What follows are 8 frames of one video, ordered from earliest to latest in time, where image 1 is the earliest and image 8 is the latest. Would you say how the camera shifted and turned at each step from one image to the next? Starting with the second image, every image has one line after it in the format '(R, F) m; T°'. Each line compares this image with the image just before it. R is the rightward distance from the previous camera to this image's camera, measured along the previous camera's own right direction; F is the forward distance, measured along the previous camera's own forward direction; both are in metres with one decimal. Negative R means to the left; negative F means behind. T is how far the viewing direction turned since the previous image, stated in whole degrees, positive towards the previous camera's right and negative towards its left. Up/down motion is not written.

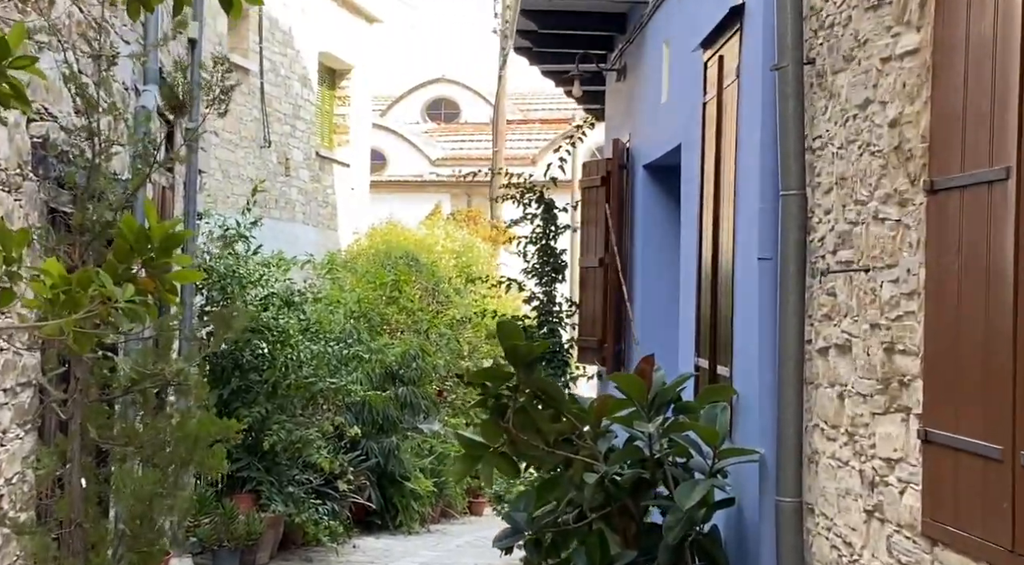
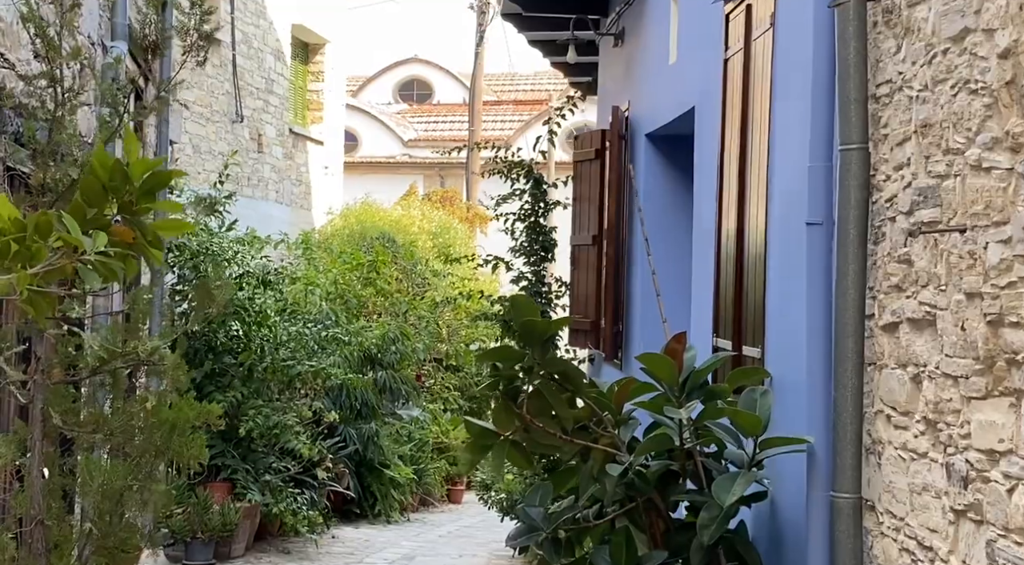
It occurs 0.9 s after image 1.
(-0.1, +0.5) m; +1°
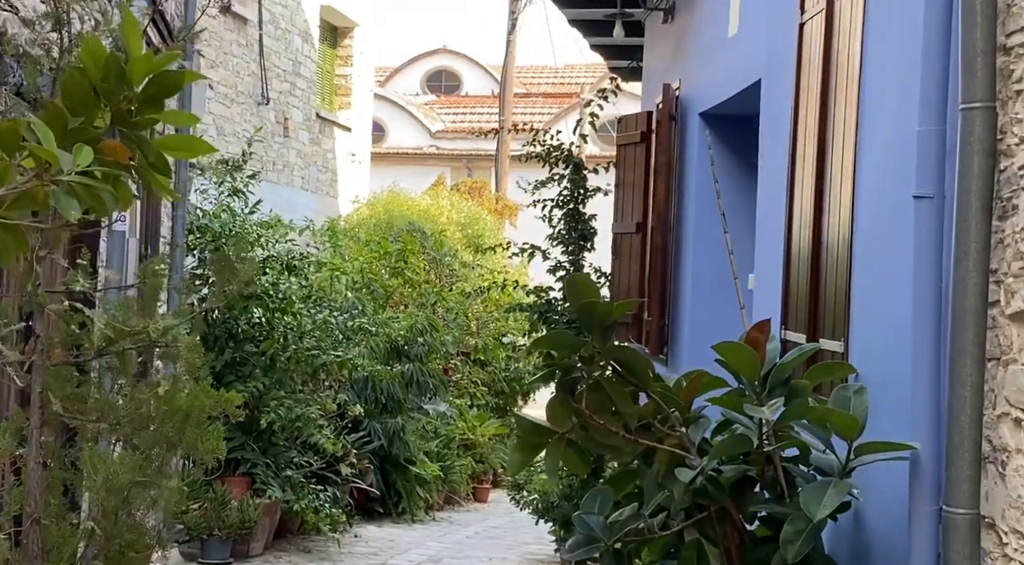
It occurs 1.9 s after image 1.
(-0.1, +0.5) m; -1°
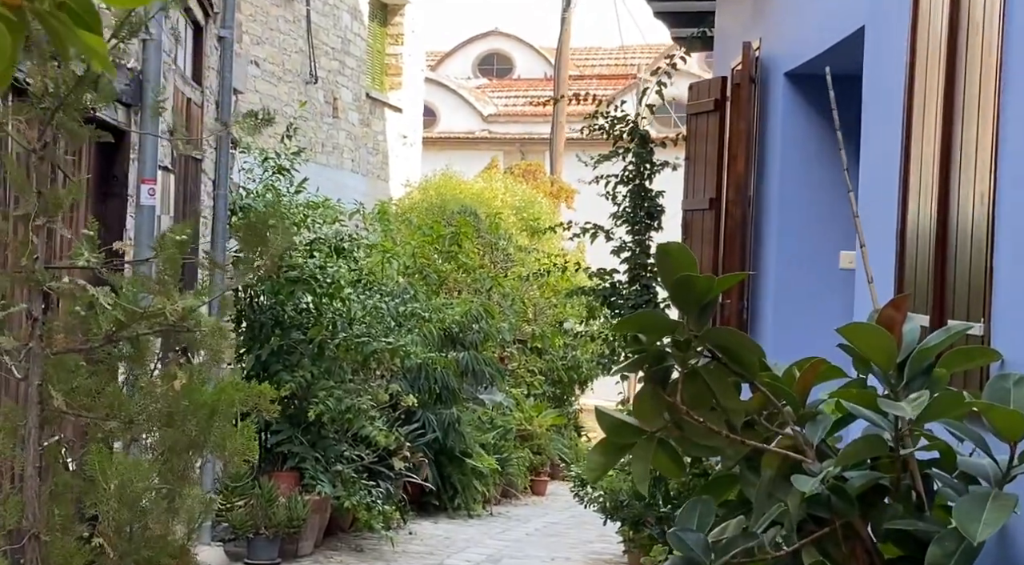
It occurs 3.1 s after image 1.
(-0.1, +0.6) m; -2°
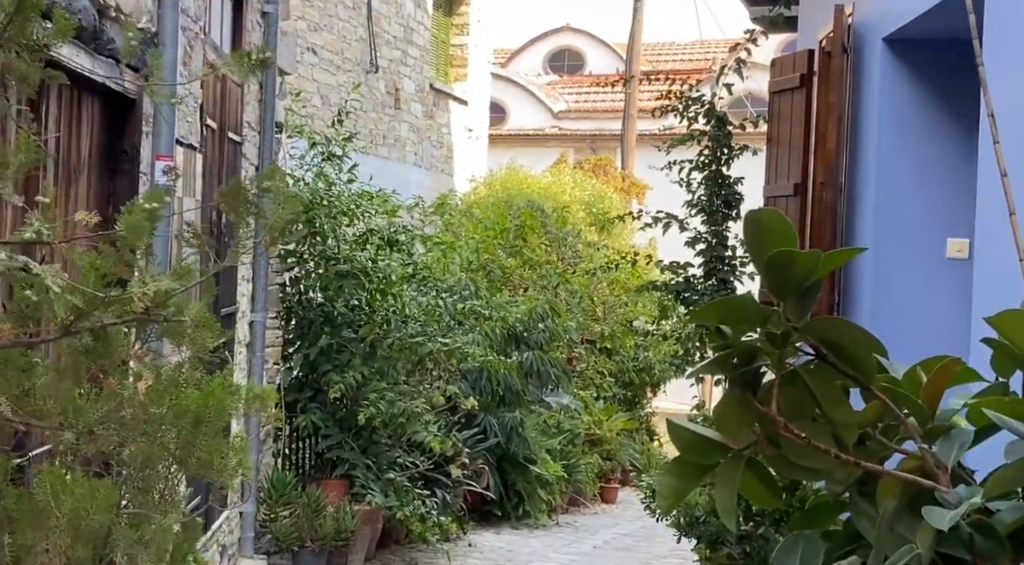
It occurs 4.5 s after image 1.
(0.0, +0.7) m; -2°
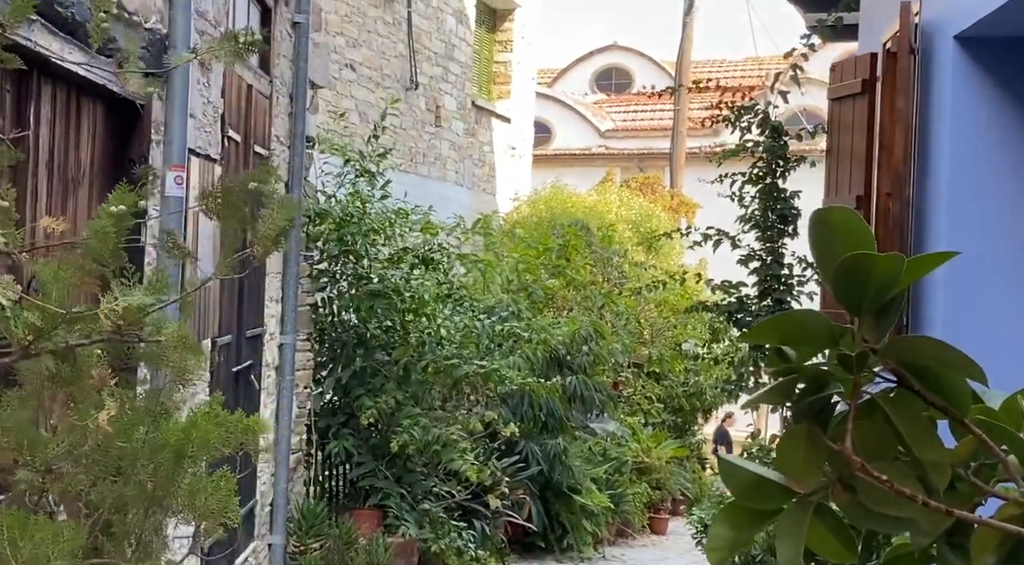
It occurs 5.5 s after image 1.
(0.0, +0.4) m; -2°
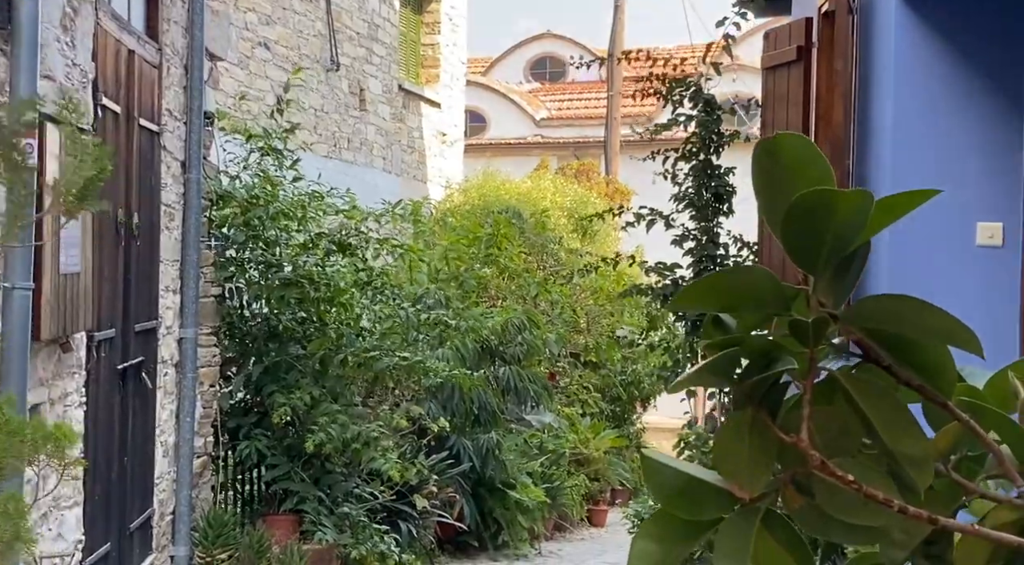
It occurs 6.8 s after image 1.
(+0.1, +0.6) m; +2°
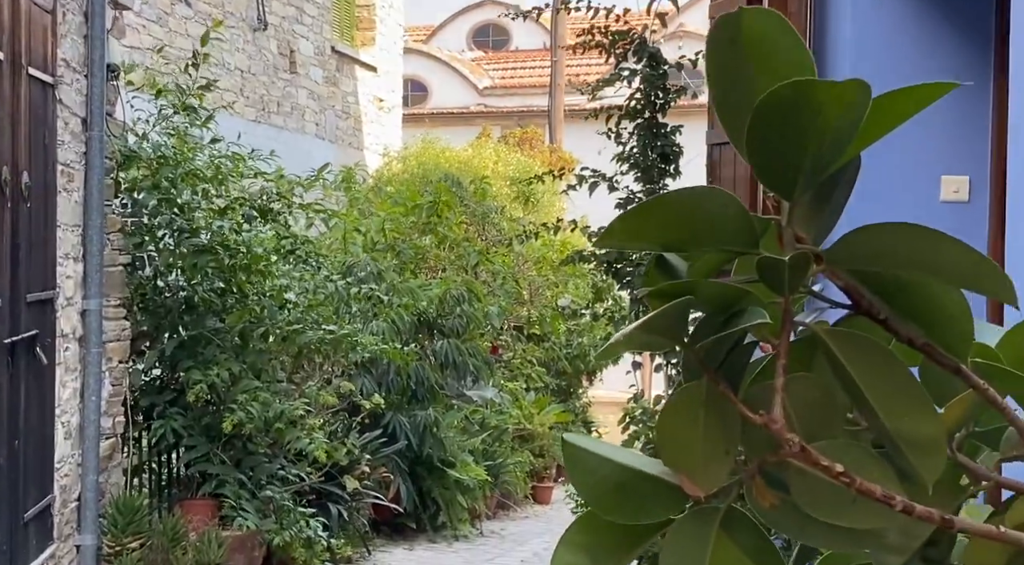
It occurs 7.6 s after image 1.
(+0.1, +0.5) m; +2°
